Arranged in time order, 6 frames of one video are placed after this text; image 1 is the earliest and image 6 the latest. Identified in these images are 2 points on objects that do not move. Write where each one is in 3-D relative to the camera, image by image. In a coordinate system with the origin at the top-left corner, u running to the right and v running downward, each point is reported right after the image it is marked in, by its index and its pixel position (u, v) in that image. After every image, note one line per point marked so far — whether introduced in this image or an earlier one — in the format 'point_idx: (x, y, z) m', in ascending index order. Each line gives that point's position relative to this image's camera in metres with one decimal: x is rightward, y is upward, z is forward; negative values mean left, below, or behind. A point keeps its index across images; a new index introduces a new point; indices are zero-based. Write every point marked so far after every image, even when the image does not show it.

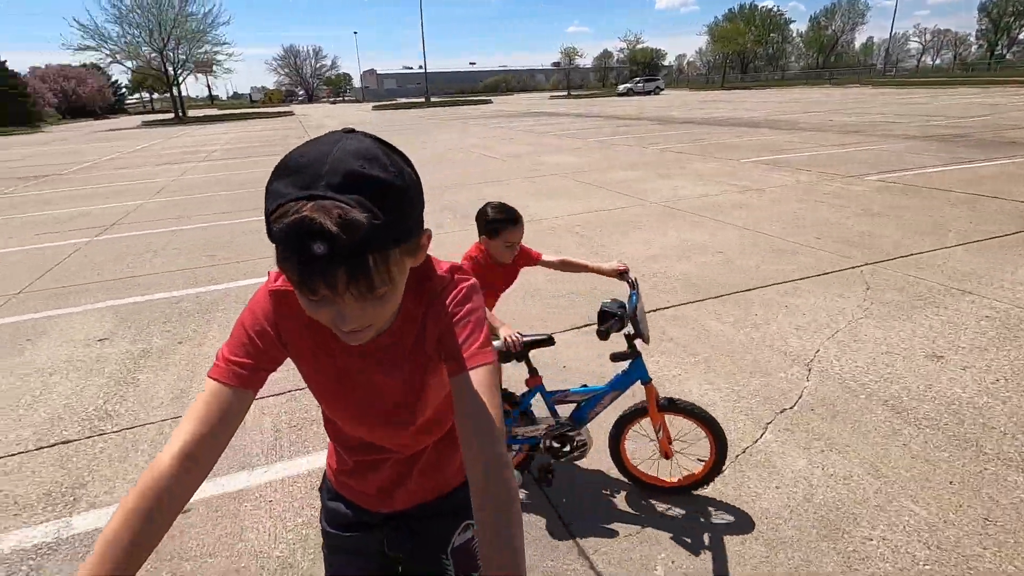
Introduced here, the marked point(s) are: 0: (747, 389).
0: (+1.6, -0.7, +3.7) m
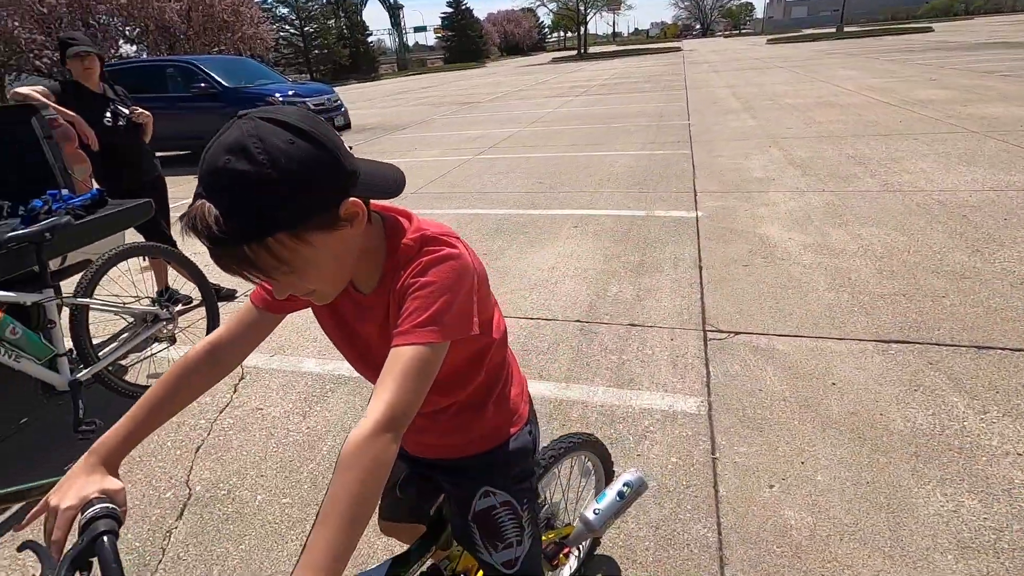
0: (+2.7, -1.0, +2.2) m
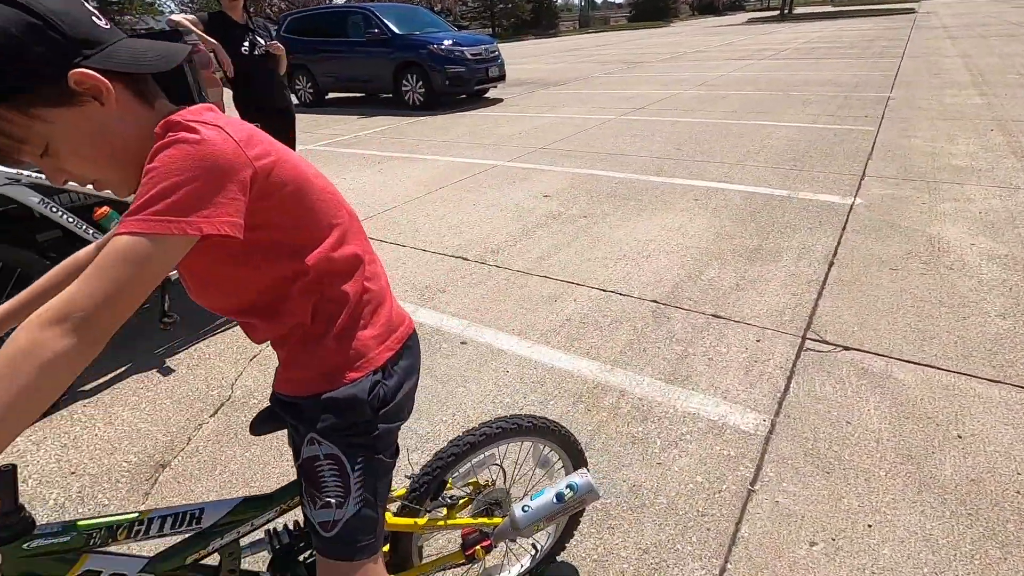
0: (+2.4, -1.2, +1.3) m
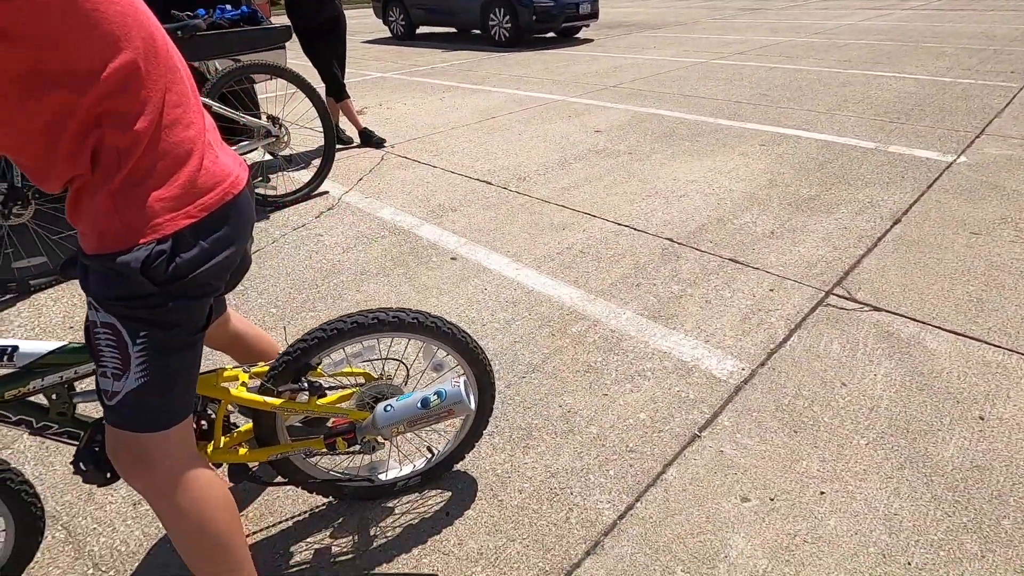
0: (+1.8, -1.1, +0.9) m
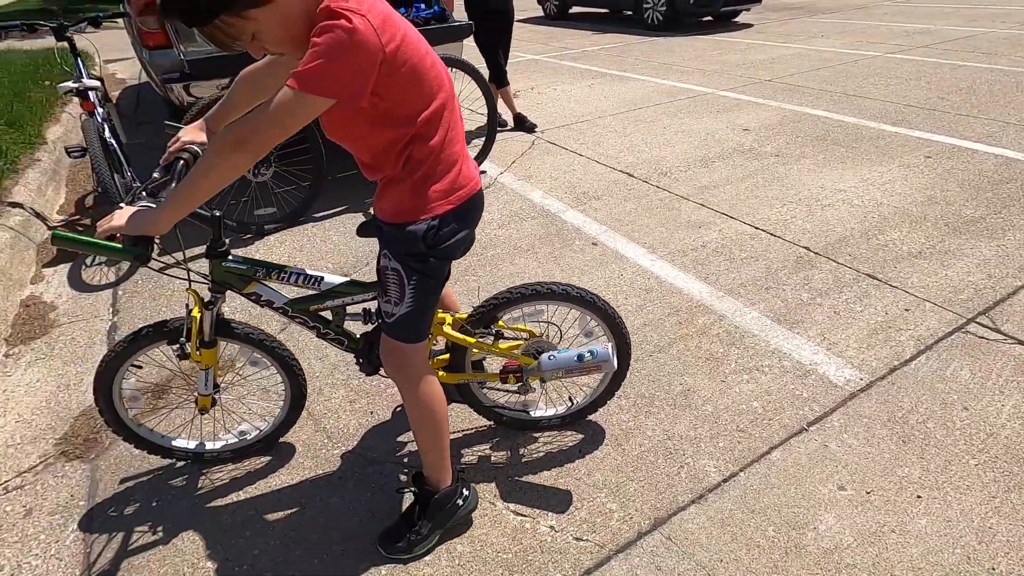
0: (+2.0, -1.4, +0.9) m
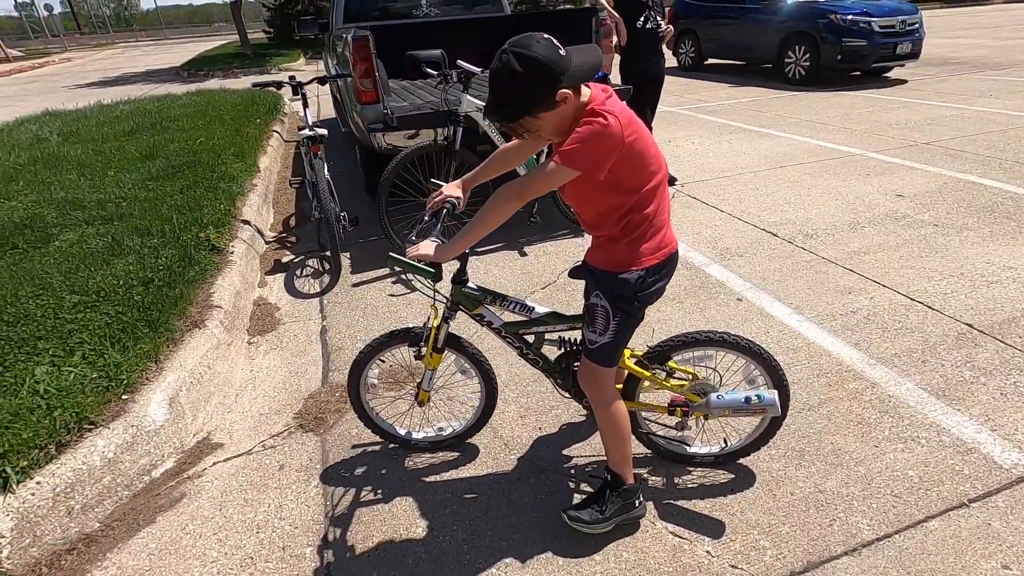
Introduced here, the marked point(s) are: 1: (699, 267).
0: (+2.4, -1.7, +0.8) m
1: (+1.5, +0.2, +4.3) m
